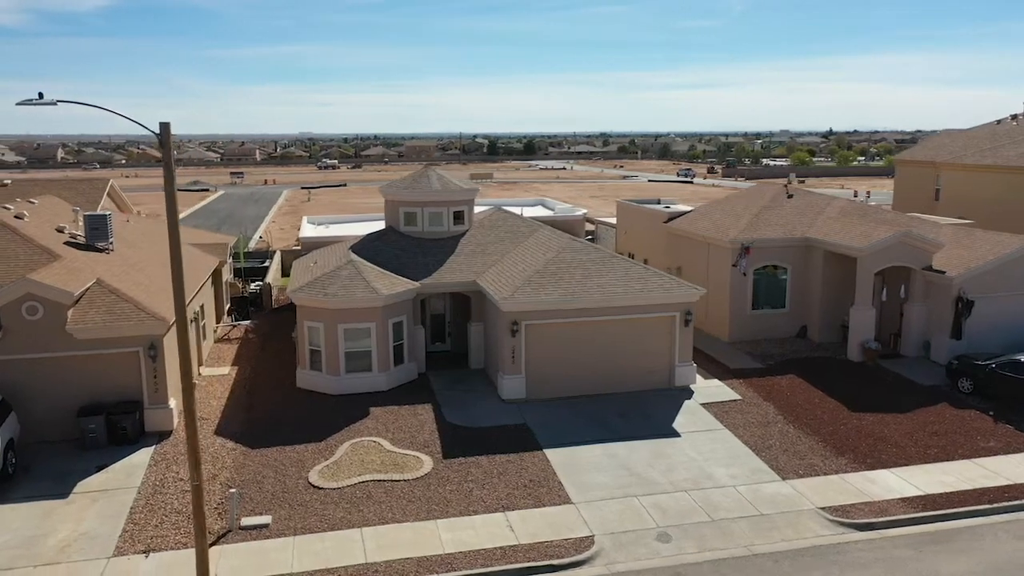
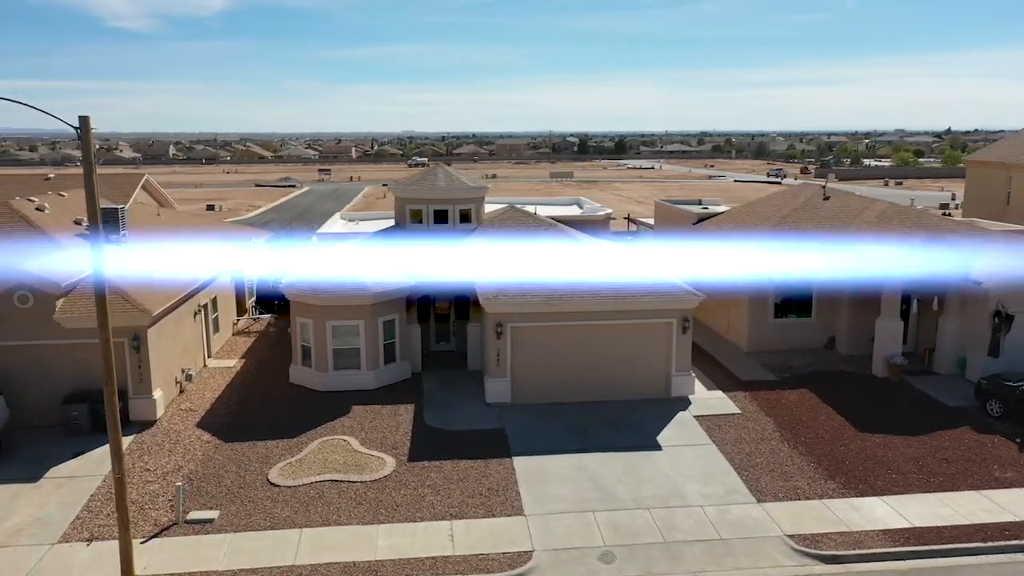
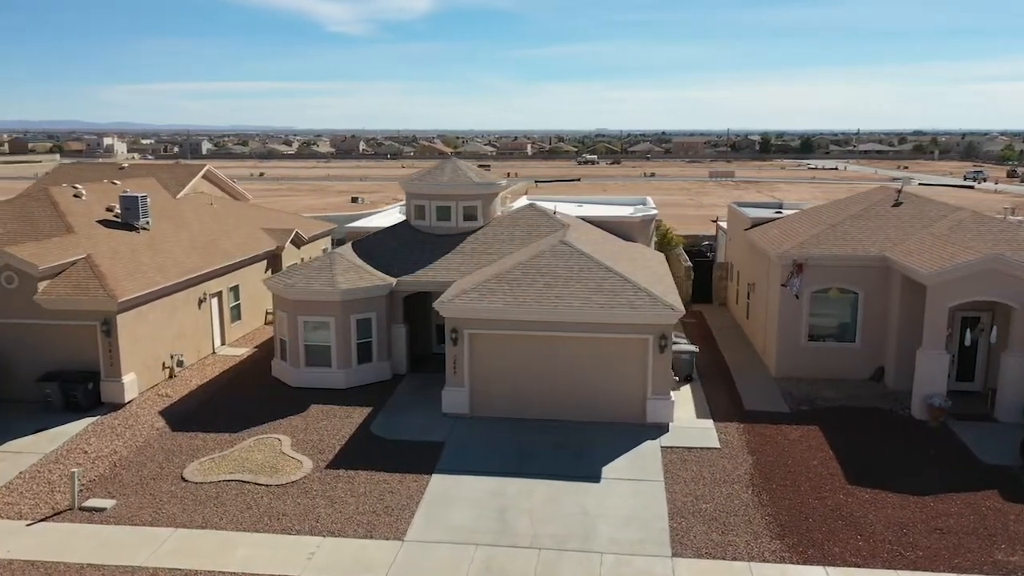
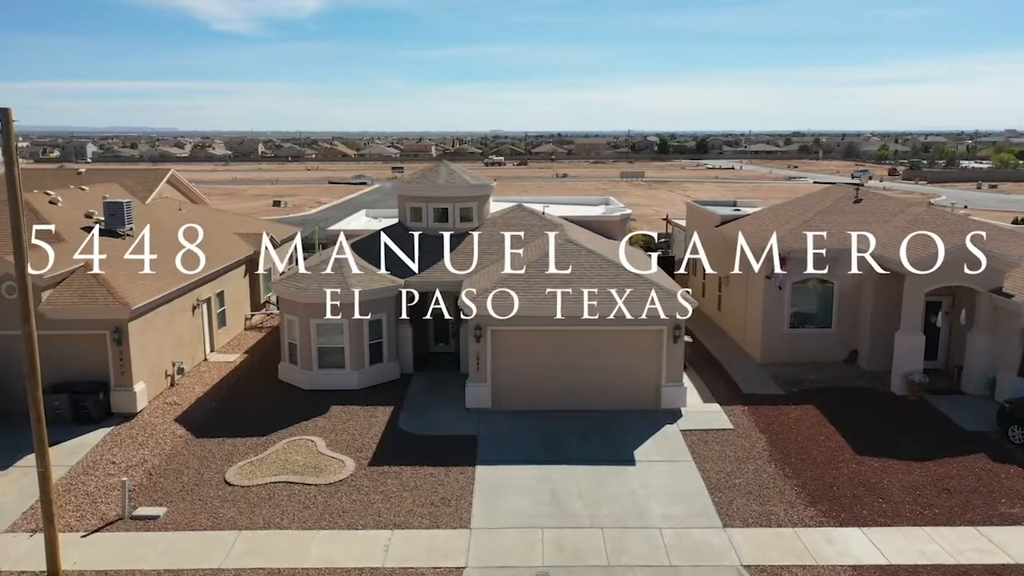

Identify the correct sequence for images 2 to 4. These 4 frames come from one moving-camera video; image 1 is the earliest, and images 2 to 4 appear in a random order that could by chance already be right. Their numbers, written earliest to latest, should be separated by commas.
2, 4, 3
